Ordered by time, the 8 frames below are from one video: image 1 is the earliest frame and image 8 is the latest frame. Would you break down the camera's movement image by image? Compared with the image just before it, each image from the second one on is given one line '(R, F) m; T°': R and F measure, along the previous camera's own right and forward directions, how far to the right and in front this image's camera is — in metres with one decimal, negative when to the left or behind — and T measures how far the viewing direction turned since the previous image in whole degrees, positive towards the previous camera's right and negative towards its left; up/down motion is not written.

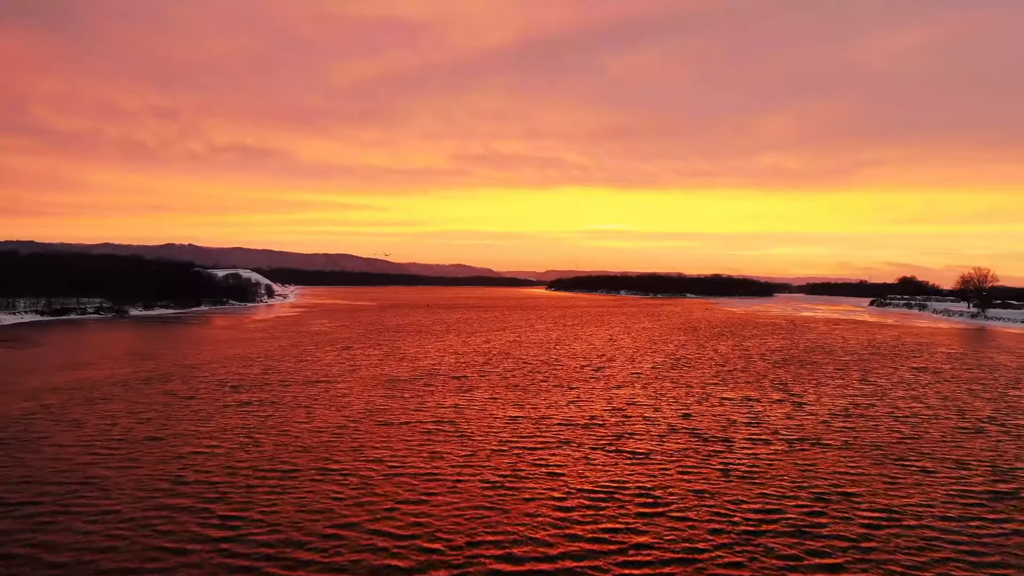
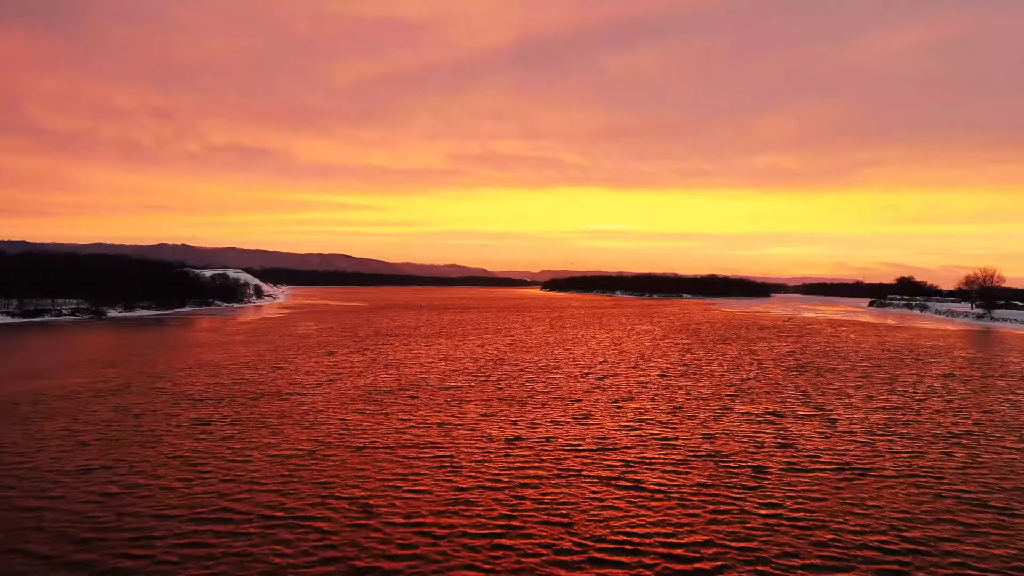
(0.0, +3.0) m; 0°
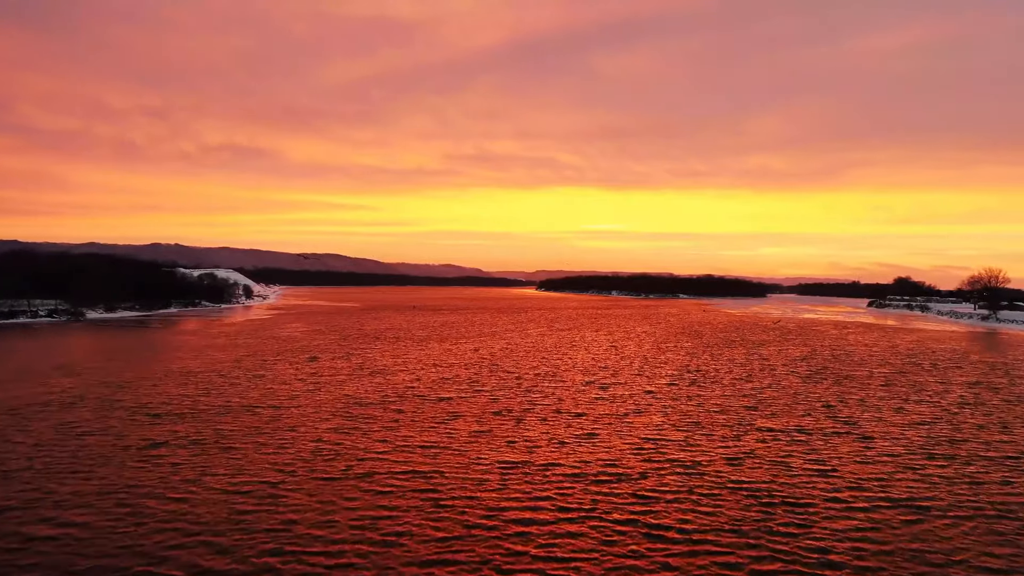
(0.0, +2.6) m; 0°
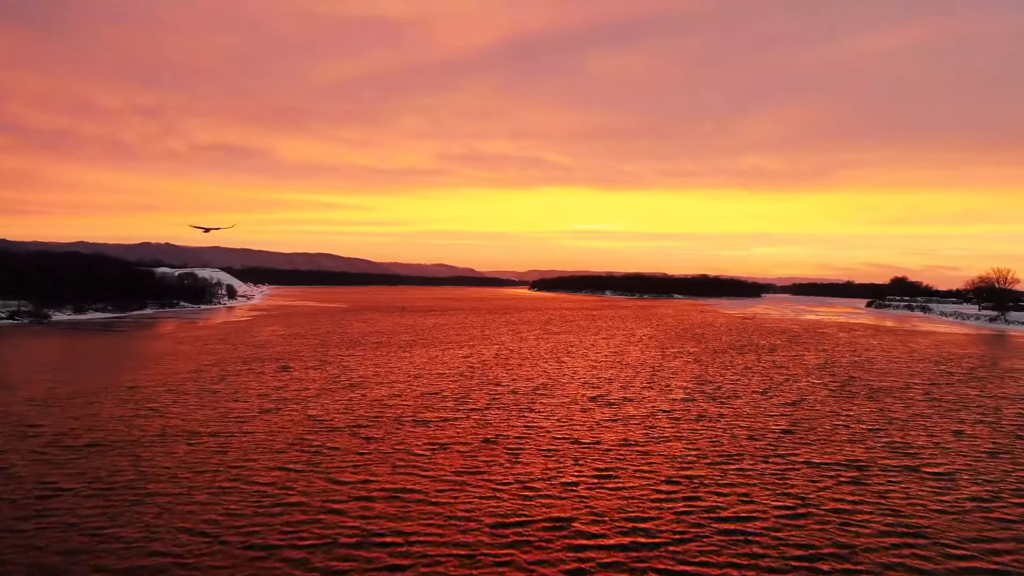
(-0.1, +3.9) m; +1°
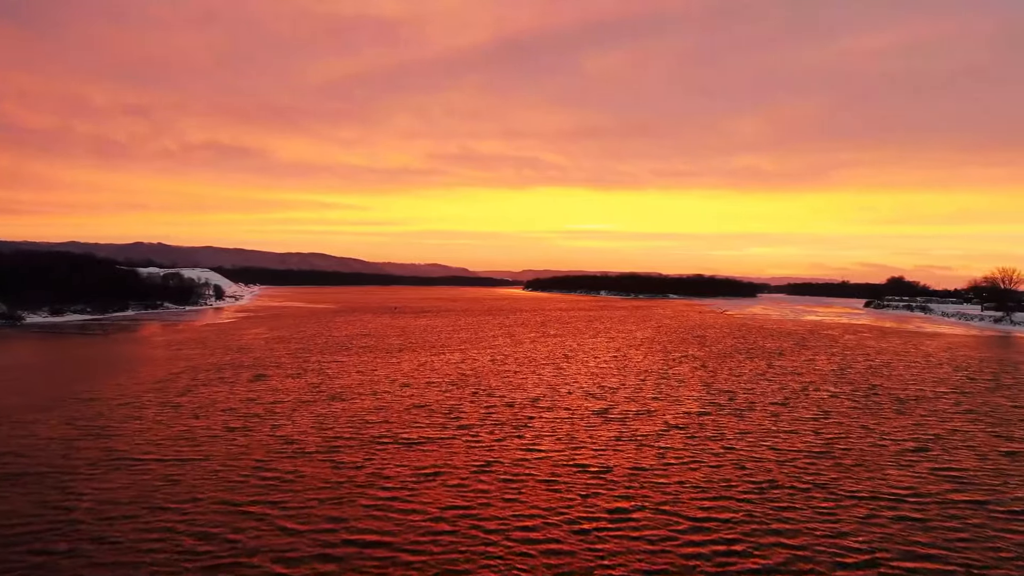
(-0.1, +2.6) m; +1°
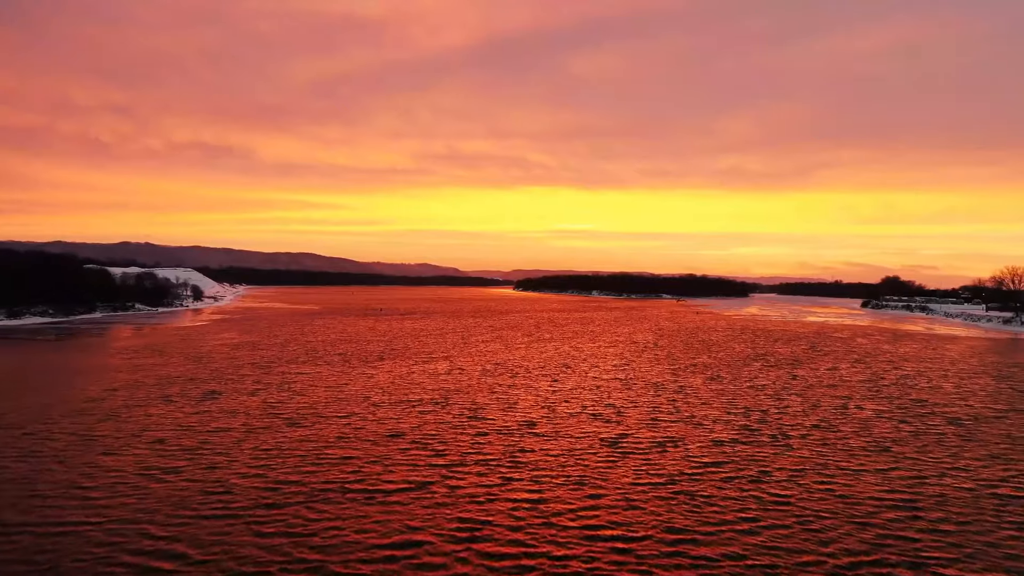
(-0.1, +4.4) m; +1°
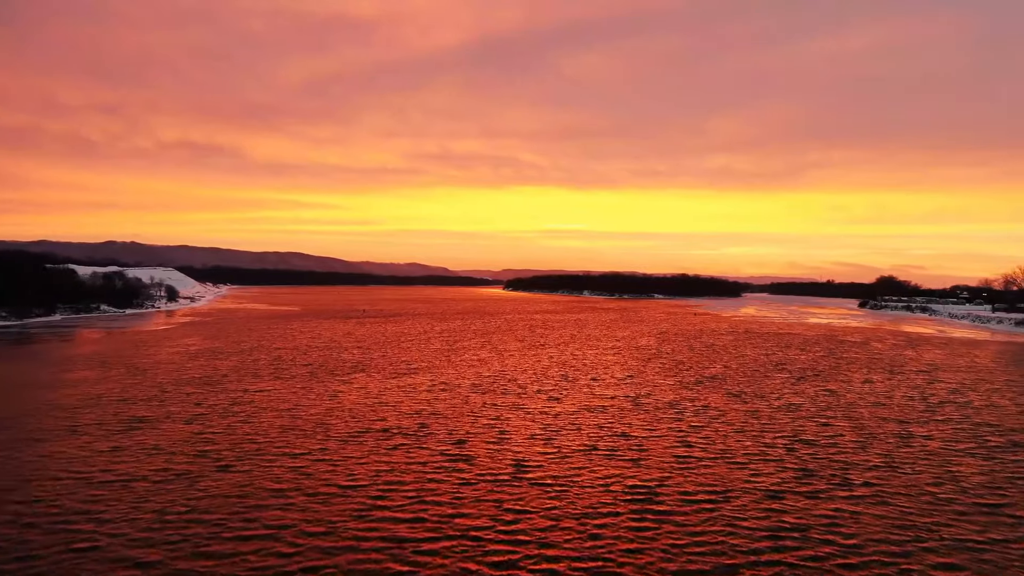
(-0.1, +4.9) m; +1°
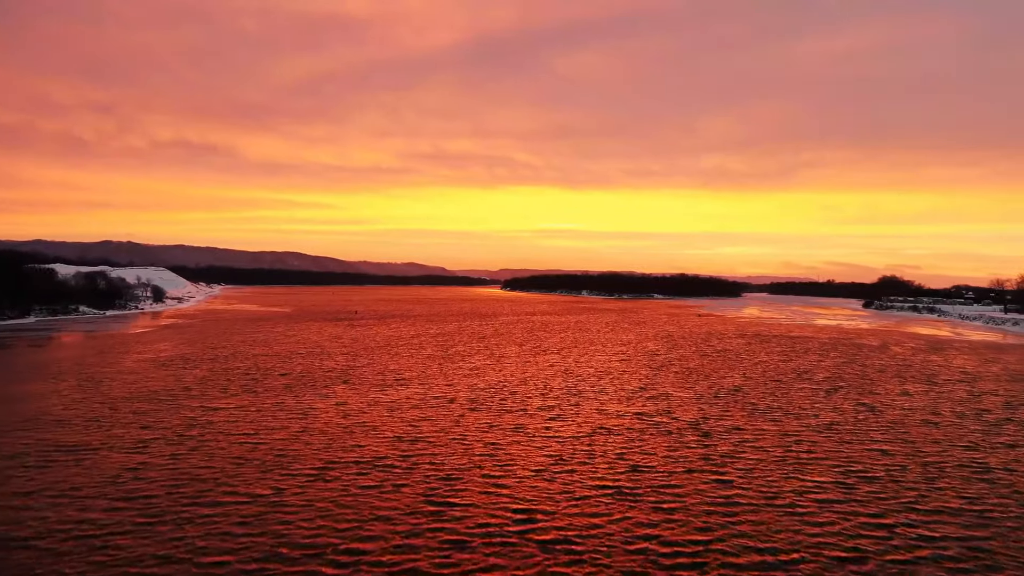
(-0.1, +3.5) m; 0°
